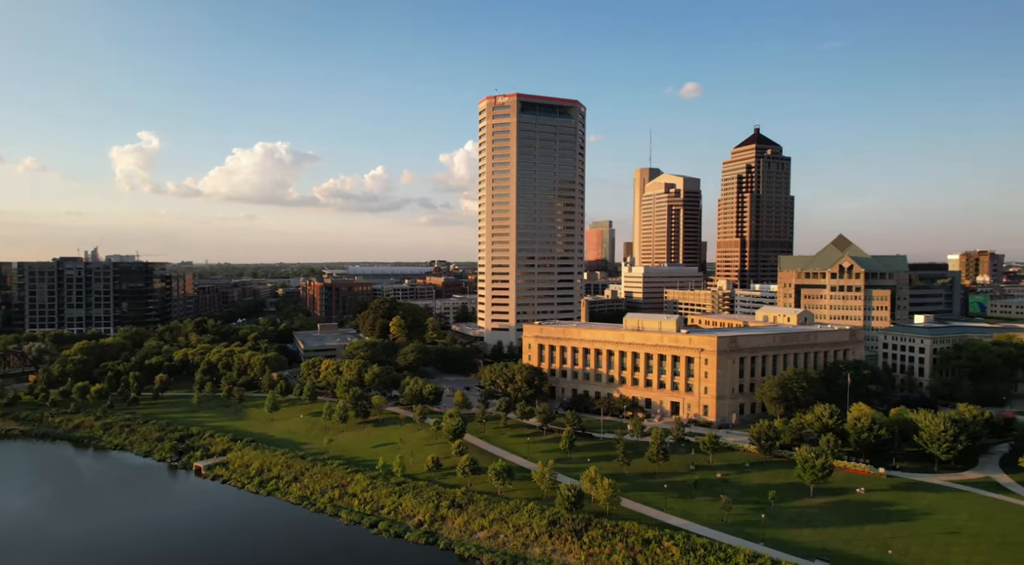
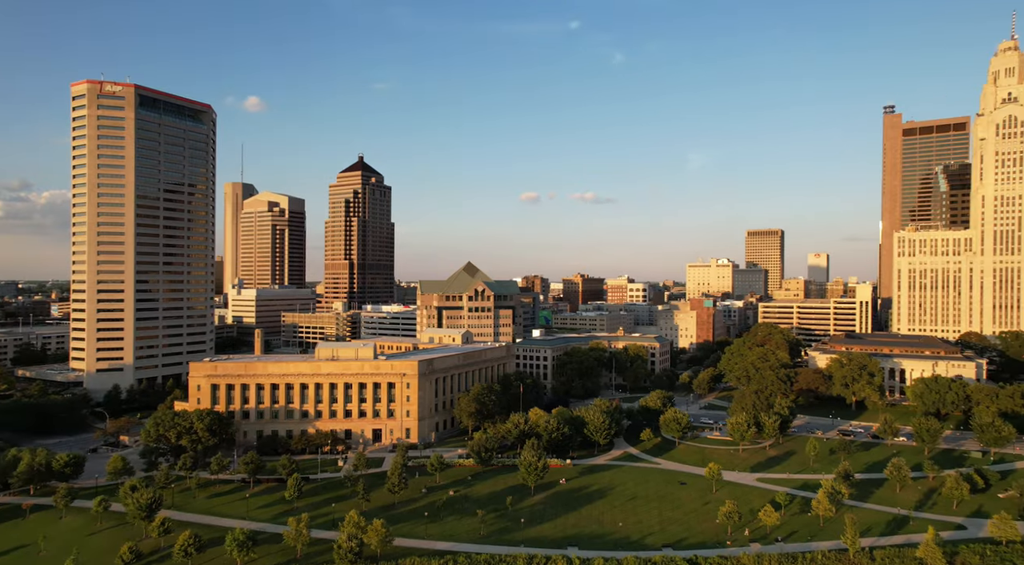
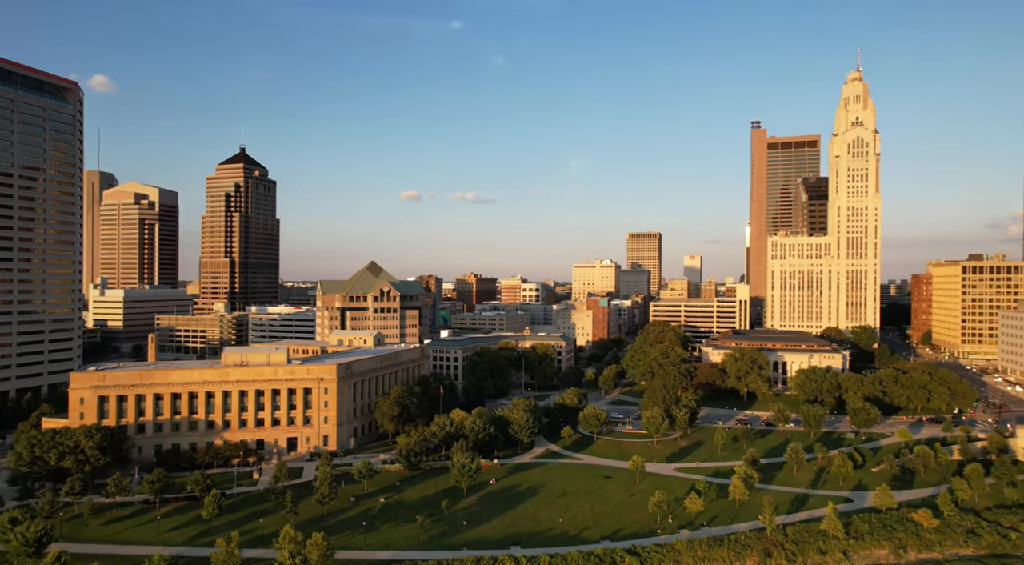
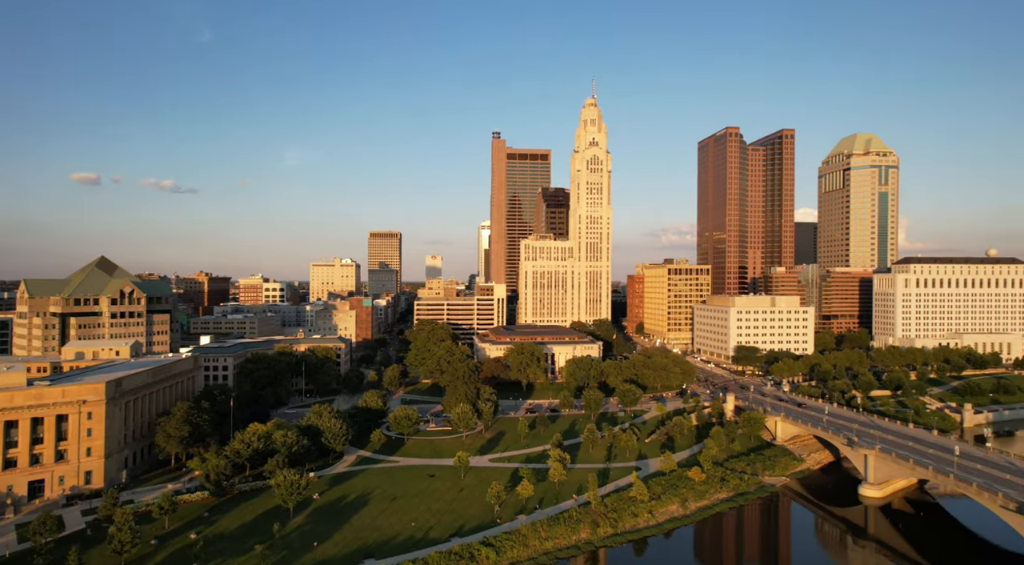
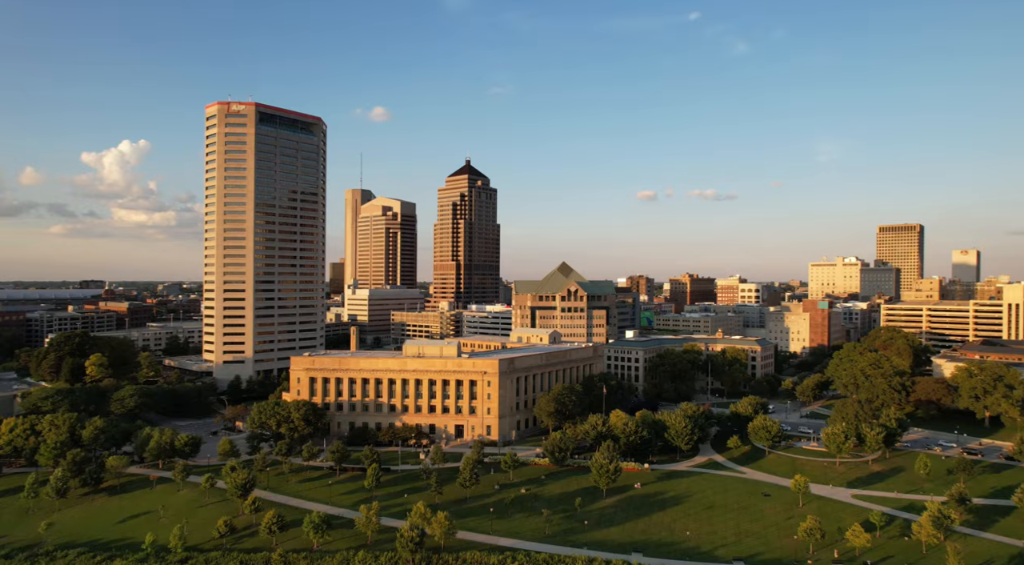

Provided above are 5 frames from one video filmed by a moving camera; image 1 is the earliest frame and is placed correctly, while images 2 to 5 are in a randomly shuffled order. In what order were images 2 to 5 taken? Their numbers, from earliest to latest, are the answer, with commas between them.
5, 2, 3, 4
